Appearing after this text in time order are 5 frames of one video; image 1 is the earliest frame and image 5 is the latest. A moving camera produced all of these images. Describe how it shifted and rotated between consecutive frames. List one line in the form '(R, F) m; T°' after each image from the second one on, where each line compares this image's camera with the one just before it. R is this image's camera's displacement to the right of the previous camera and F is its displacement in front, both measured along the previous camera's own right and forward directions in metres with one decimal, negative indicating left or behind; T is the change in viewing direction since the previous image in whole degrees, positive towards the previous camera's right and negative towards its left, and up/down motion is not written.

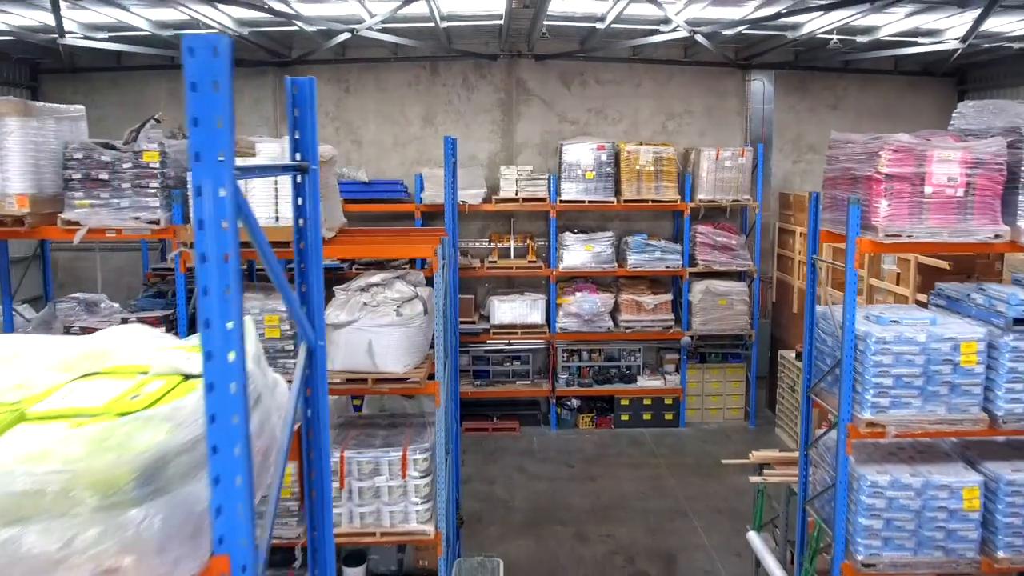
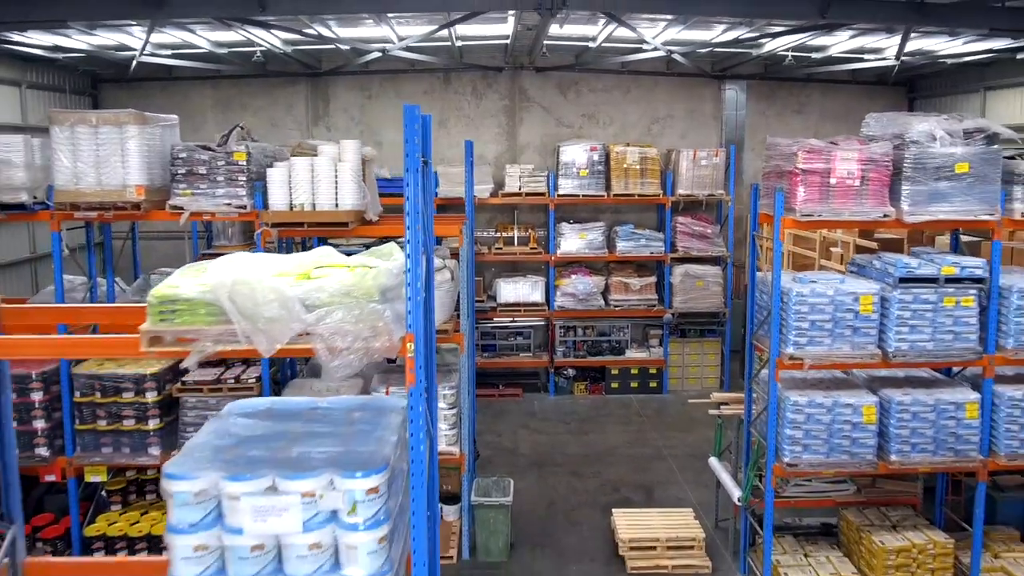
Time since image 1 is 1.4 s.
(-0.1, -1.5) m; 0°
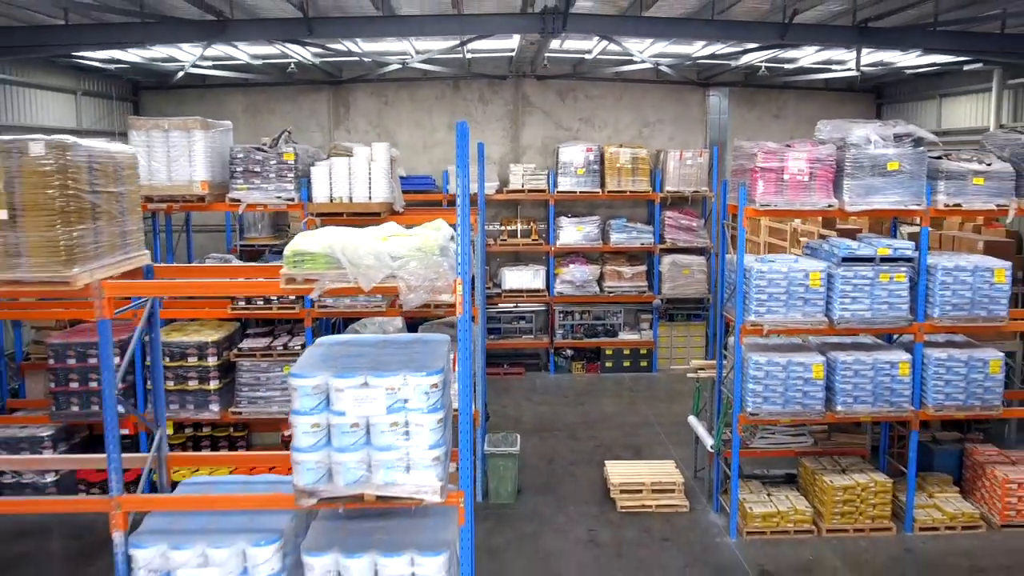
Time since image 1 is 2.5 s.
(-0.1, -1.3) m; 0°
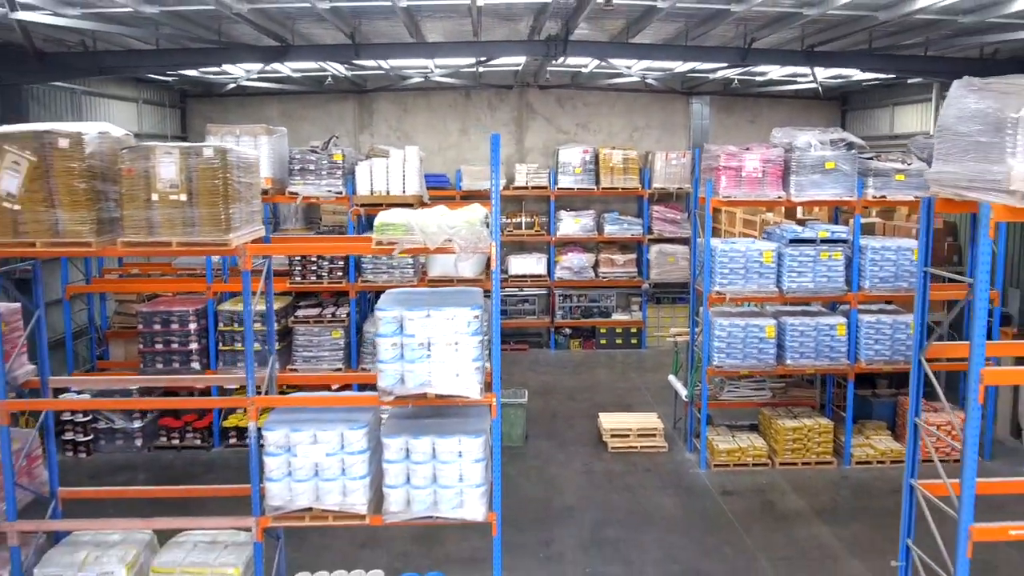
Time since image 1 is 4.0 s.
(-0.1, -1.8) m; 0°
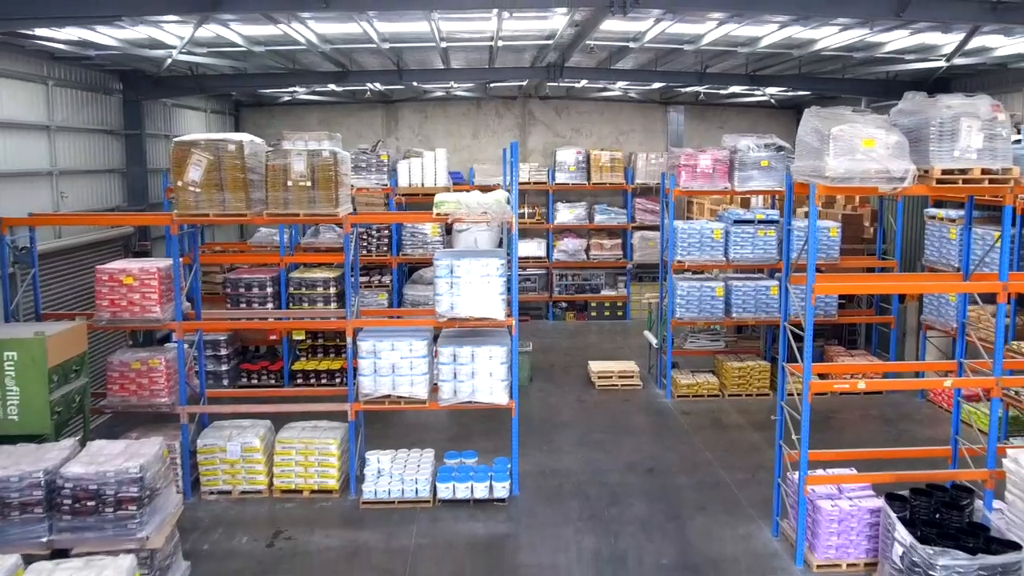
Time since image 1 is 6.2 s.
(-0.1, -2.8) m; 0°
